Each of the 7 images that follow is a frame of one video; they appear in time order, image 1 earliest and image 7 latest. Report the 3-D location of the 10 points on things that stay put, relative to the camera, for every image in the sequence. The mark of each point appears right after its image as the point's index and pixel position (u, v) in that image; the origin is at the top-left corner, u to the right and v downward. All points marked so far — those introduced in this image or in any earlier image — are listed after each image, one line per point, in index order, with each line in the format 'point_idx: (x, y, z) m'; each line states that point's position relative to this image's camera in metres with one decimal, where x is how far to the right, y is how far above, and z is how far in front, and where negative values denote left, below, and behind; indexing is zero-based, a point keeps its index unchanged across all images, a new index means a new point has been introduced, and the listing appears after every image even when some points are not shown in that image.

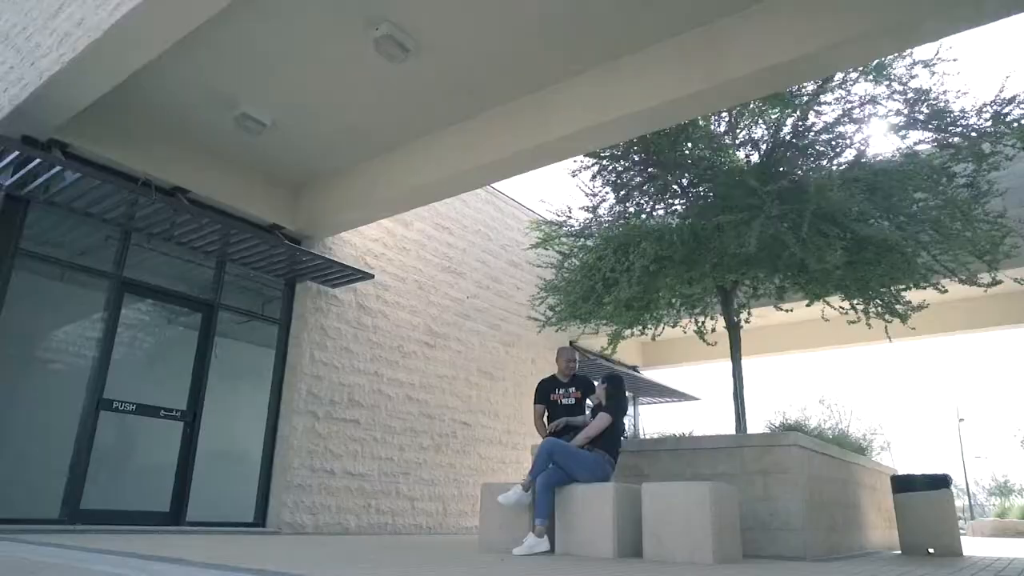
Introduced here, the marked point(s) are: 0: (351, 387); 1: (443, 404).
0: (-1.8, -1.1, +7.9) m
1: (-0.9, -1.5, +9.1) m
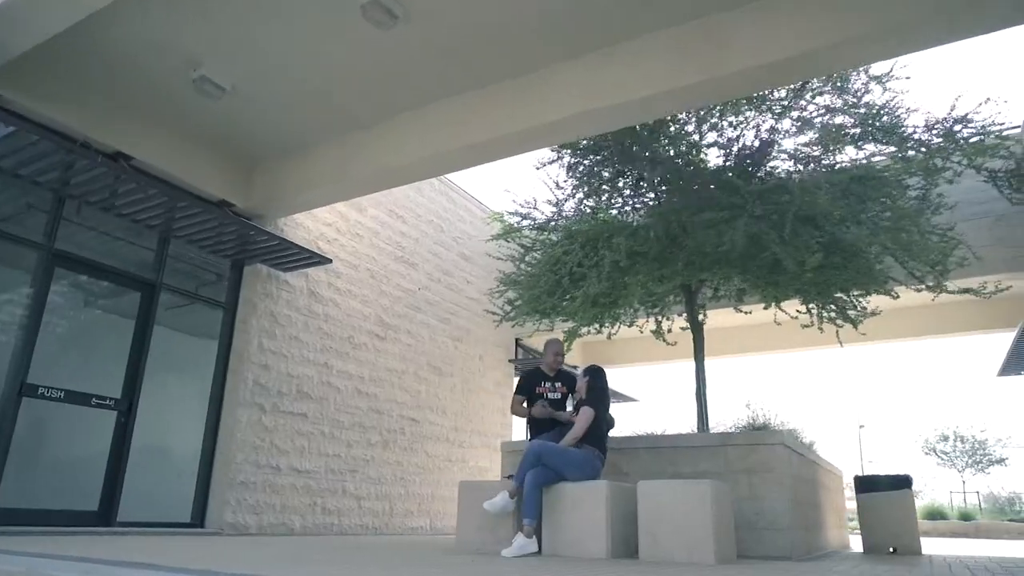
0: (-2.2, -0.9, +7.4) m
1: (-1.5, -1.4, +8.7) m
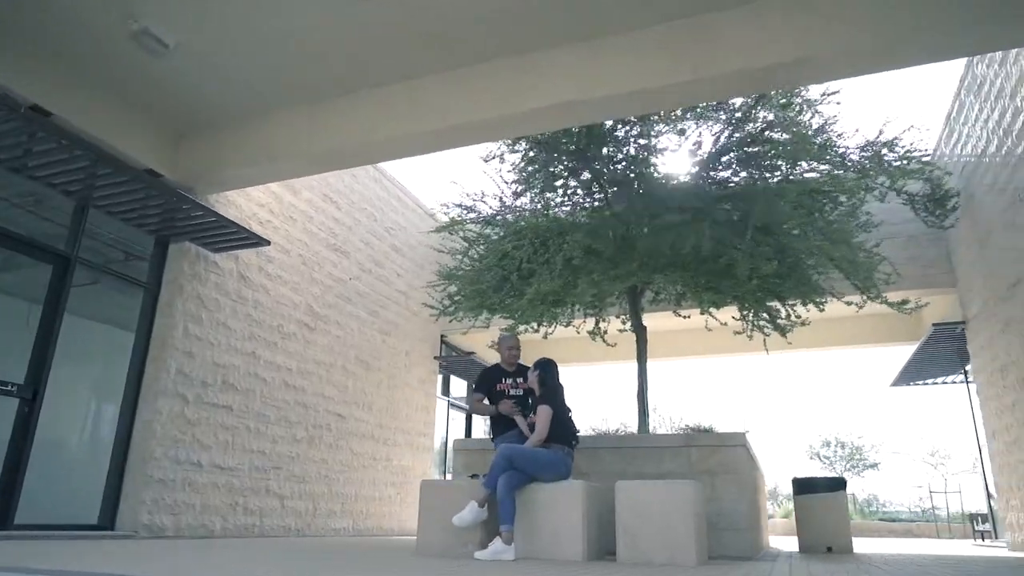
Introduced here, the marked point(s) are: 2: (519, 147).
0: (-2.8, -0.8, +6.9) m
1: (-2.2, -1.2, +8.3) m
2: (0.0, +1.5, +7.8) m
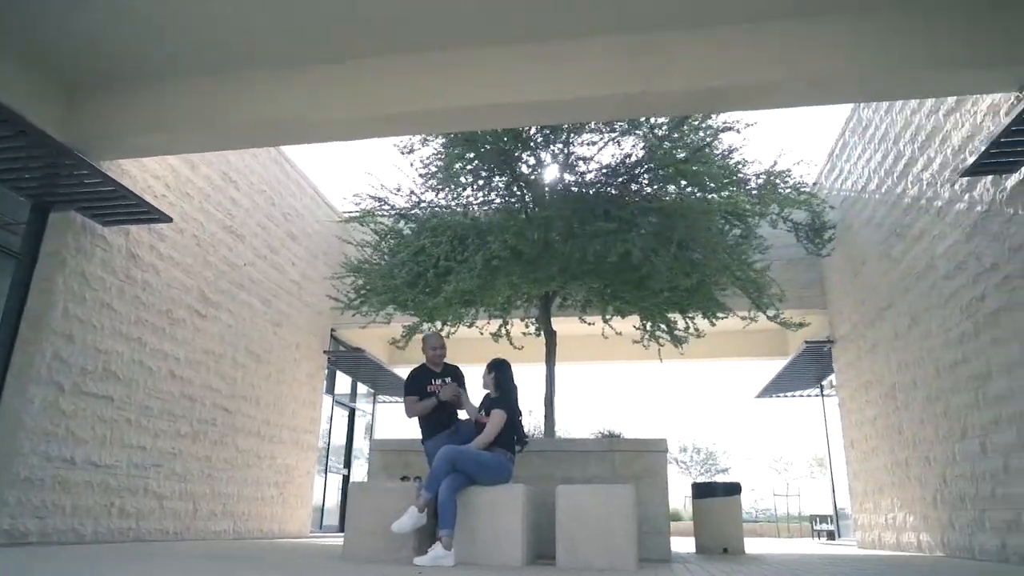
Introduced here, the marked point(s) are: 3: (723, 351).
0: (-3.5, -0.6, +6.2) m
1: (-3.3, -1.0, +7.7) m
2: (-0.8, +1.6, +7.7) m
3: (+3.9, -1.1, +12.3) m
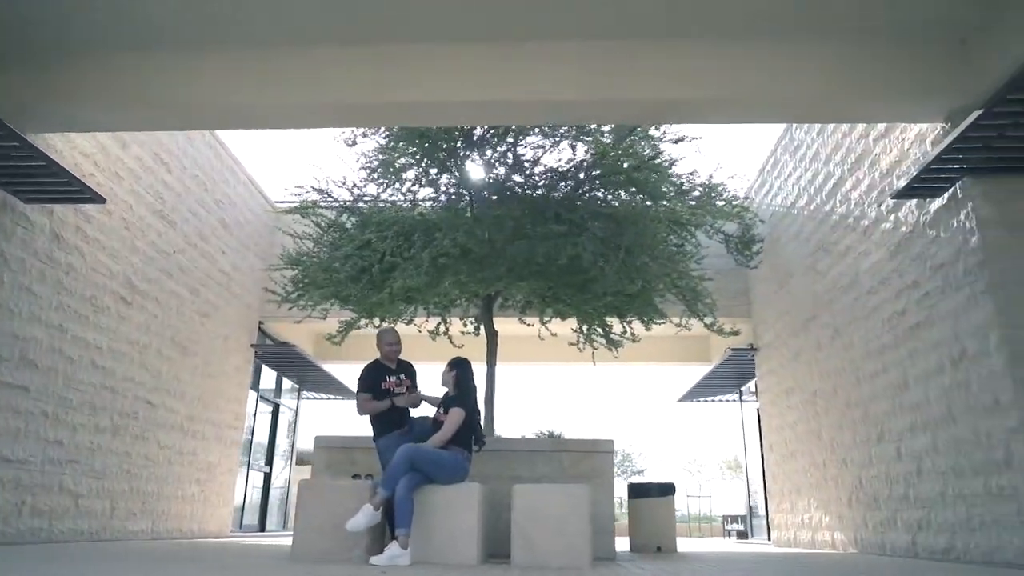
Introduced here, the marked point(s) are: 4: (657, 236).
0: (-3.9, -0.4, +5.8) m
1: (-3.9, -0.9, +7.3) m
2: (-1.4, +1.6, +7.6) m
3: (+2.7, -1.2, +12.7) m
4: (+1.4, +0.5, +7.0) m
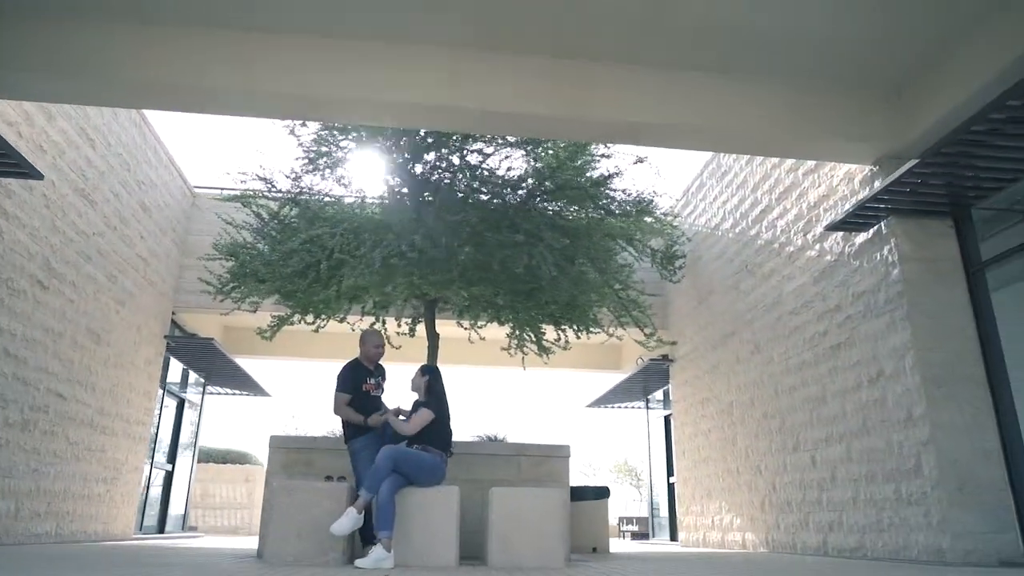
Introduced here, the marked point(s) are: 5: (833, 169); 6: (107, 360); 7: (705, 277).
0: (-4.2, -0.3, +5.2) m
1: (-4.4, -0.7, +6.7) m
2: (-1.8, +1.6, +7.4) m
3: (+1.2, -1.4, +13.1) m
4: (+0.9, +0.4, +7.3) m
5: (+3.0, +1.1, +6.7) m
6: (-4.6, -0.8, +8.1) m
7: (+2.6, +0.2, +9.5) m
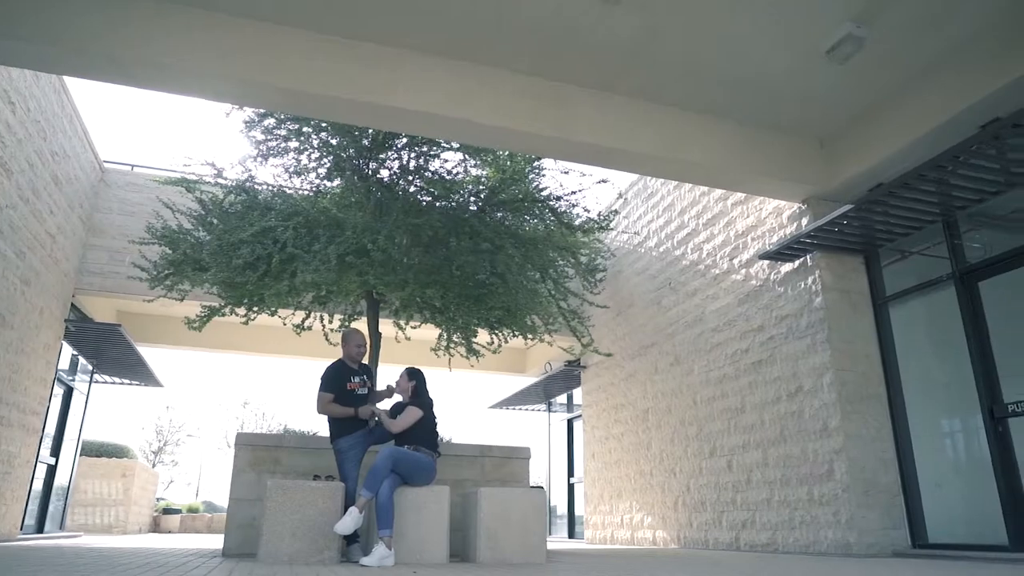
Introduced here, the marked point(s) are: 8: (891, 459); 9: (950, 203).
0: (-4.3, -0.1, +4.7) m
1: (-4.8, -0.5, +6.1) m
2: (-2.3, +1.7, +7.3) m
3: (-0.5, -1.4, +13.4) m
4: (+0.4, +0.3, +7.6) m
5: (+2.6, +0.9, +7.4) m
6: (-5.2, -0.6, +7.4) m
7: (+1.6, 0.0, +10.1) m
8: (+3.3, -1.5, +6.1) m
9: (+3.6, +0.7, +5.9) m
